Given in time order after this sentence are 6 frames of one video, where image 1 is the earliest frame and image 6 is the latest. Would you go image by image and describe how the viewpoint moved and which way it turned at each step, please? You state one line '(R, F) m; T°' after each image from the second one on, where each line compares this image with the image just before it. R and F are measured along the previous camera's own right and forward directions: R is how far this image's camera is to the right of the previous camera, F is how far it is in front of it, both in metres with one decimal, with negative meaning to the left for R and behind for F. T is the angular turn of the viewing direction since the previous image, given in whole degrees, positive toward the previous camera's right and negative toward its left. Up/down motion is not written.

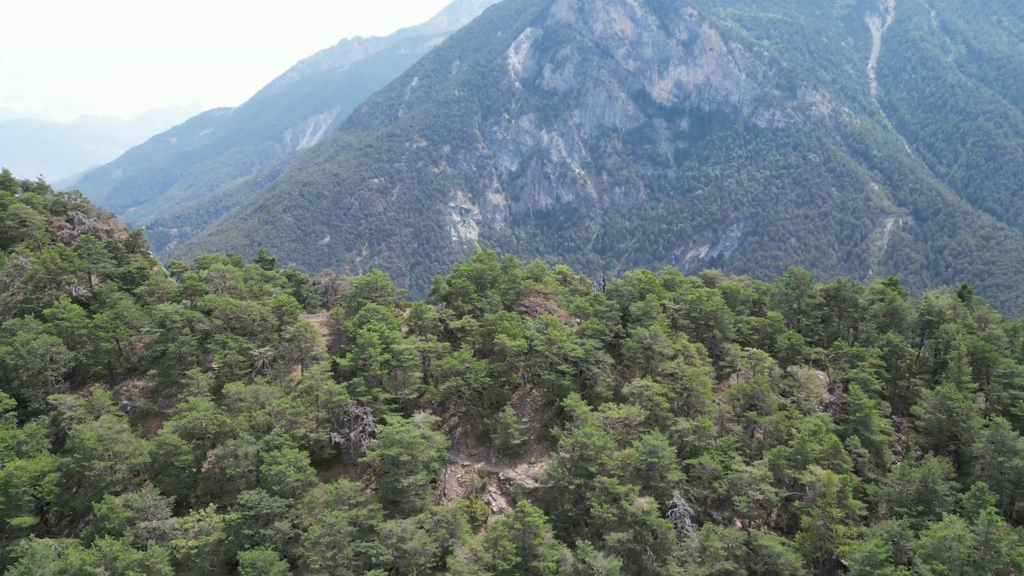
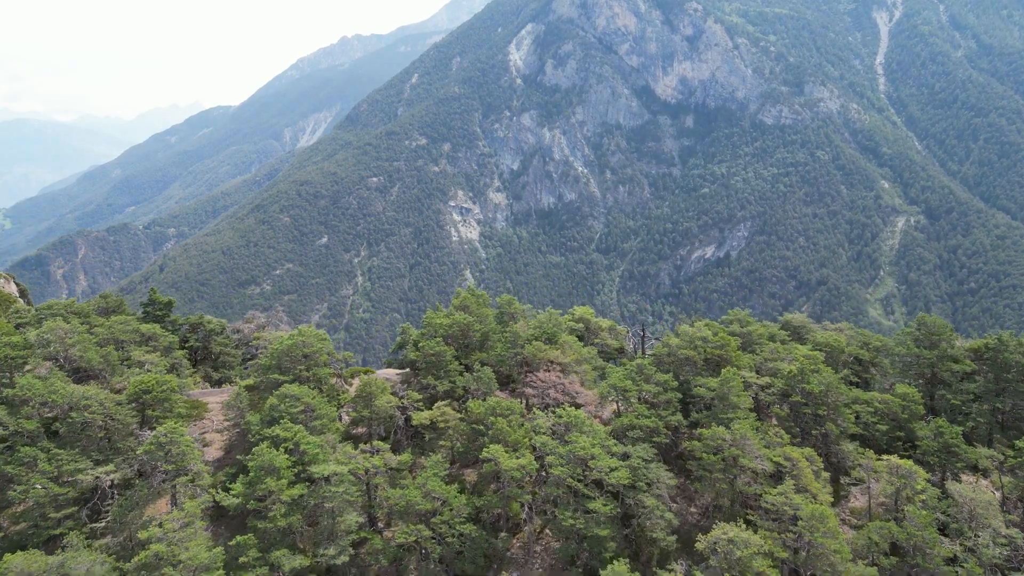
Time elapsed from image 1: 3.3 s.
(0.0, +8.2) m; 0°
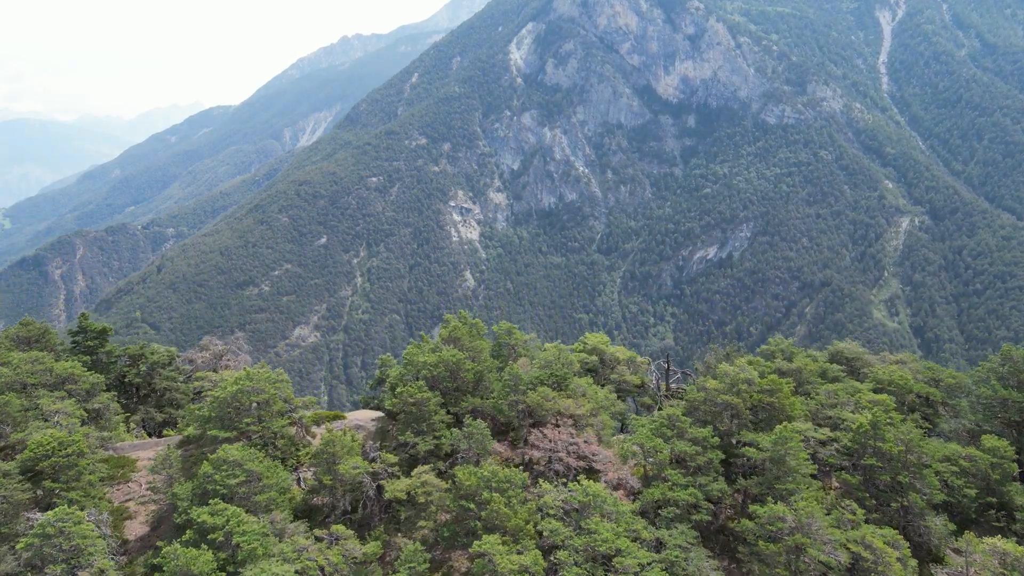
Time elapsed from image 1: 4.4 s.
(0.0, +3.0) m; 0°
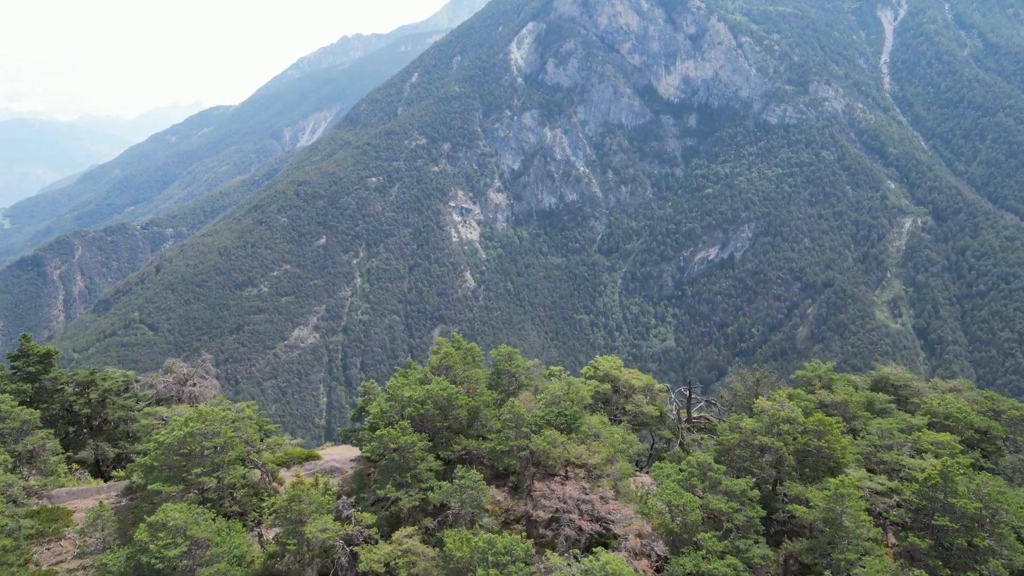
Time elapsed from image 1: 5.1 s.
(0.0, +1.9) m; 0°
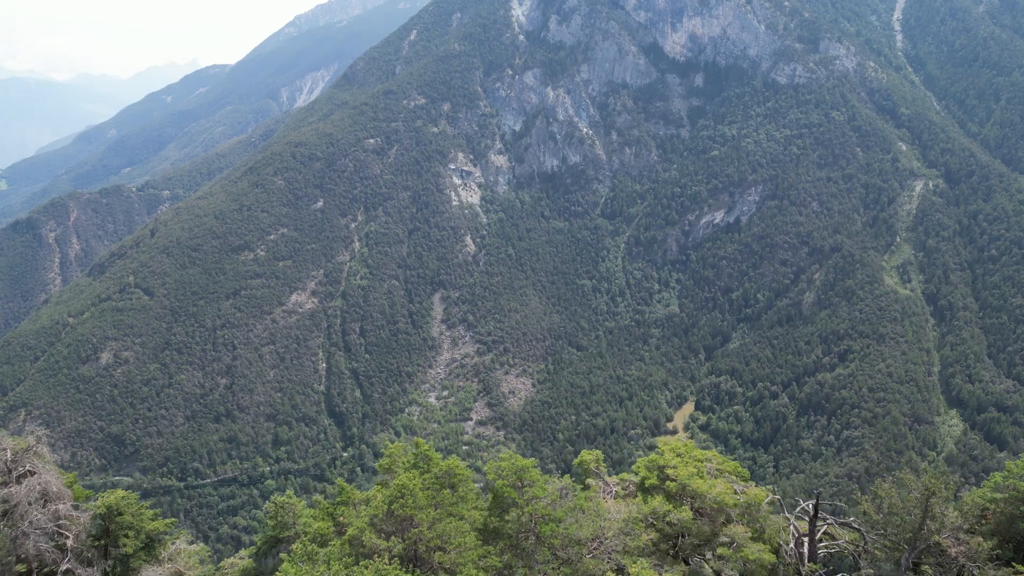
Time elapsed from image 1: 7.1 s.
(-0.1, +5.9) m; 0°
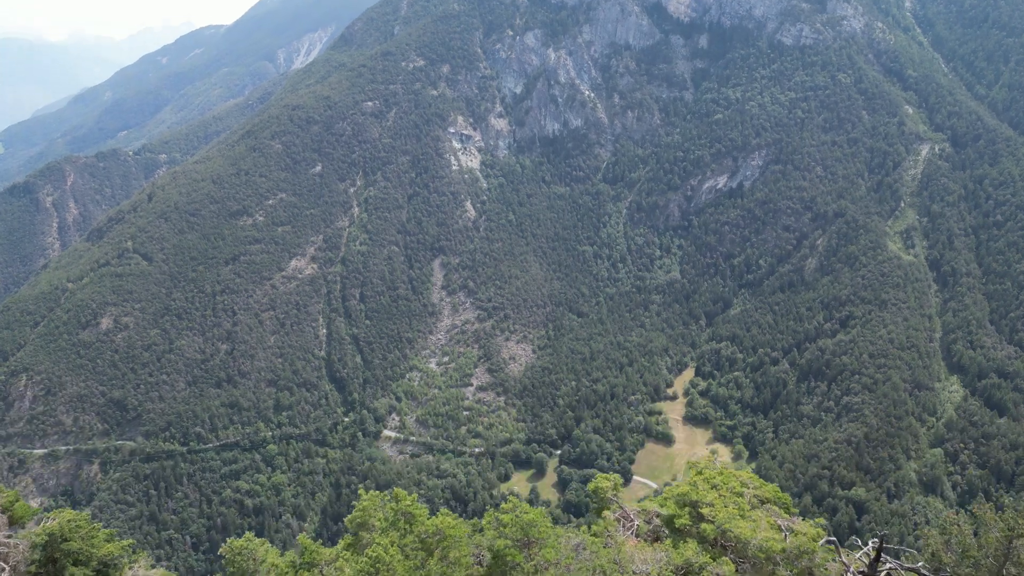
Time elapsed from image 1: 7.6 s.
(-0.1, +1.8) m; 0°
